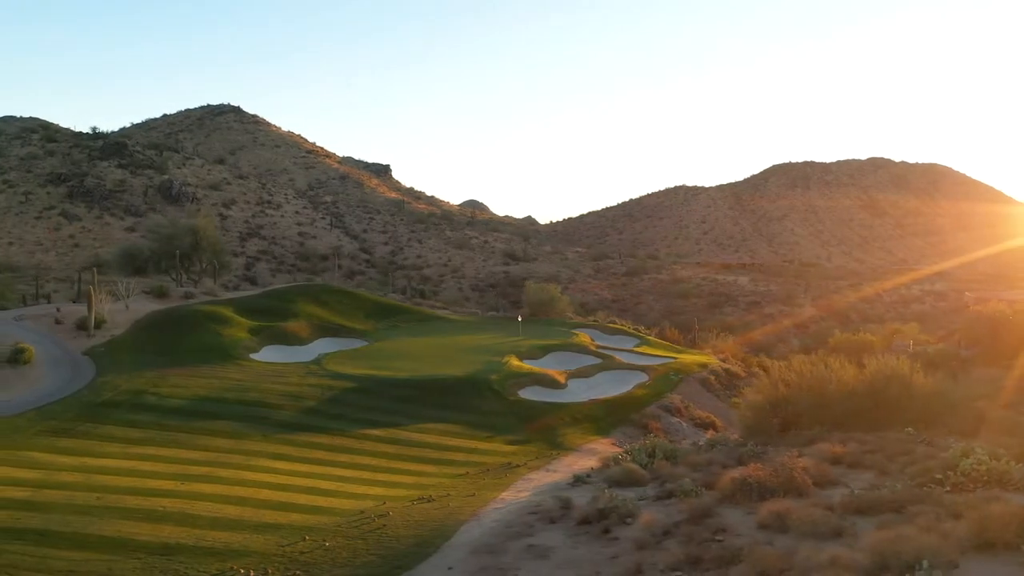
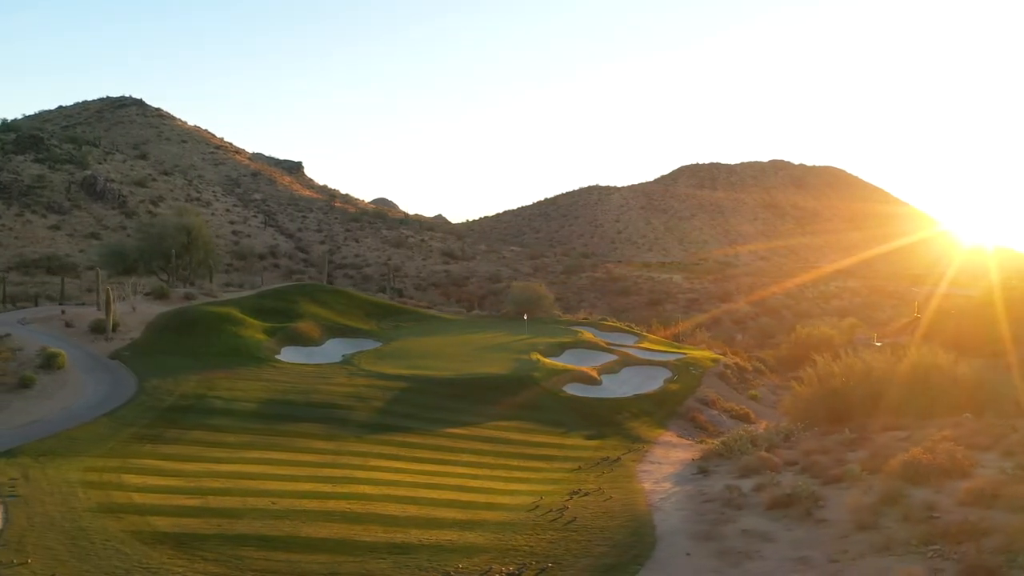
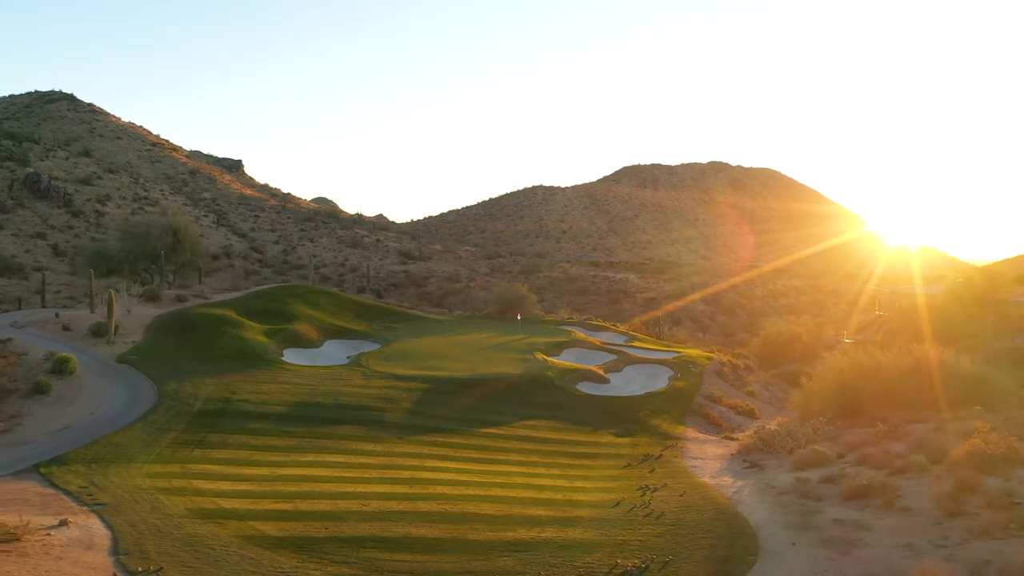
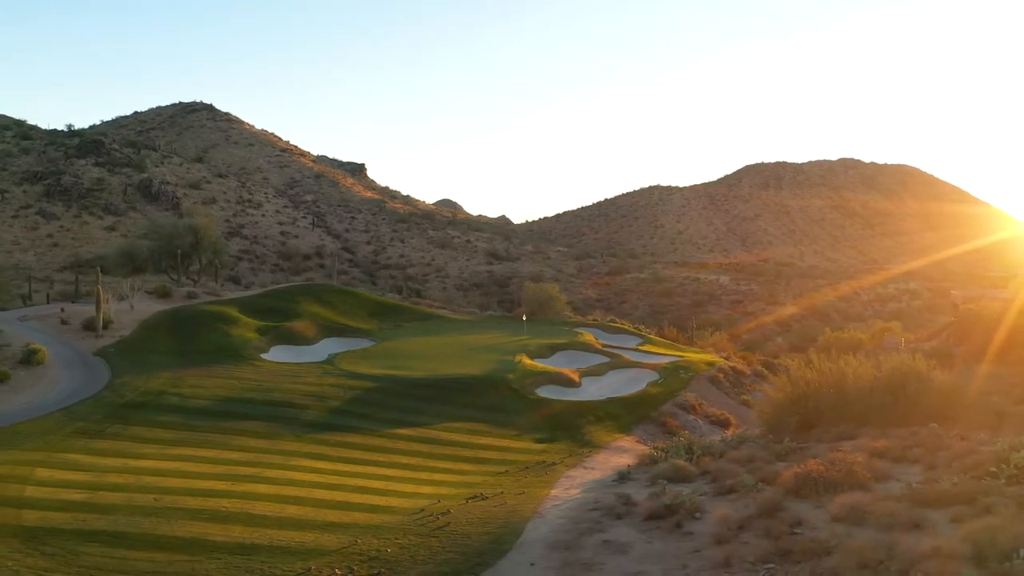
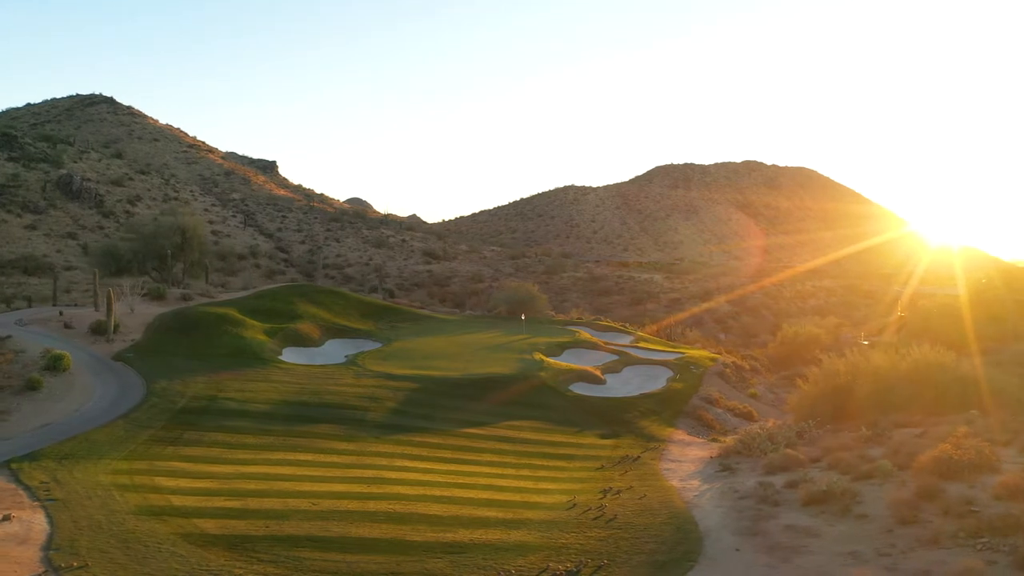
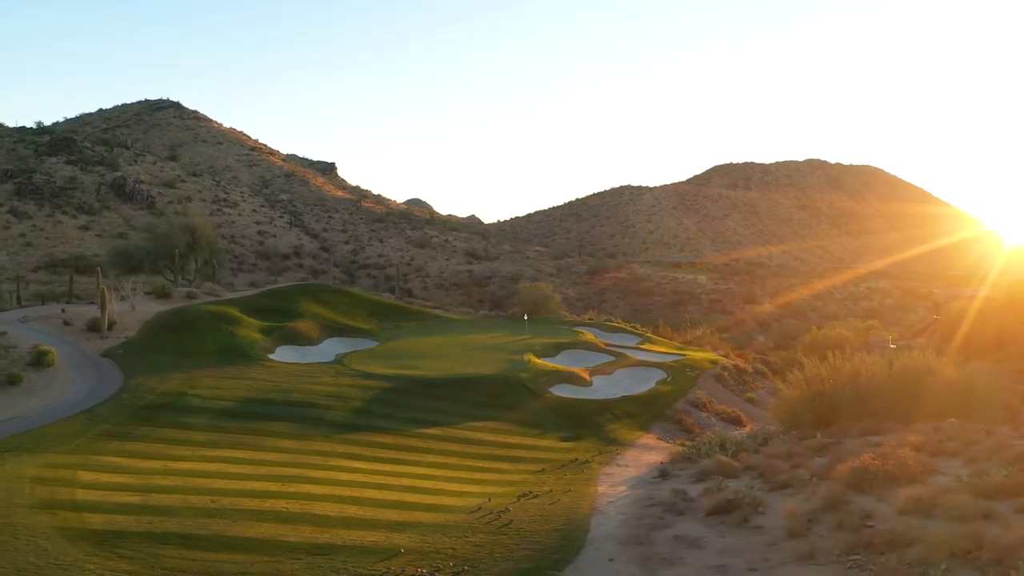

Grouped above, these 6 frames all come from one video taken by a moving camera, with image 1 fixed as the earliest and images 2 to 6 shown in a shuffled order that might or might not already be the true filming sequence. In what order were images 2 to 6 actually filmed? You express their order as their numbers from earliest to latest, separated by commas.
4, 6, 2, 5, 3
